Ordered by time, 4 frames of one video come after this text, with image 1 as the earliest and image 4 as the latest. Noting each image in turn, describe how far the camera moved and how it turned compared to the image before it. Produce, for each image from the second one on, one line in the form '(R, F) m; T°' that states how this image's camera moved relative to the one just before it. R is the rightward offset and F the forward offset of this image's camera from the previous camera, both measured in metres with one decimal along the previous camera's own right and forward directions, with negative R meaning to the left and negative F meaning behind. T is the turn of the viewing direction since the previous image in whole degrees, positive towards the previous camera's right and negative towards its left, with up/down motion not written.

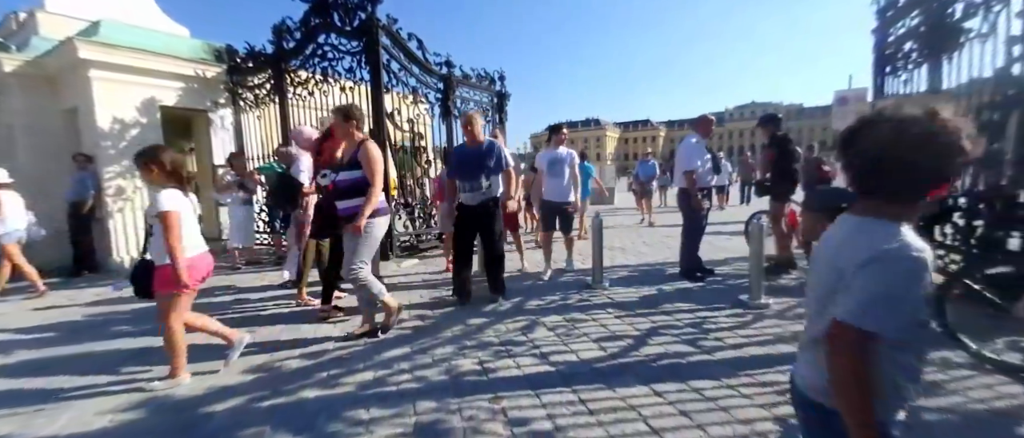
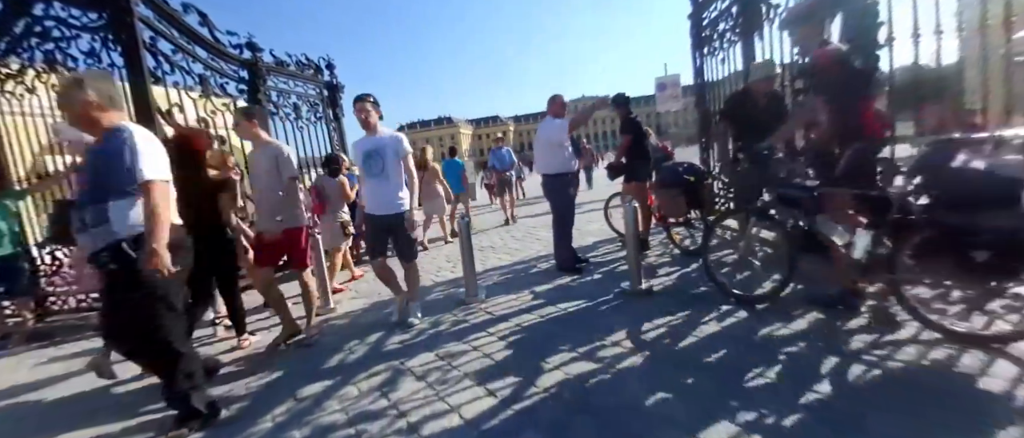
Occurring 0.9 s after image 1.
(+0.2, +0.8) m; +18°
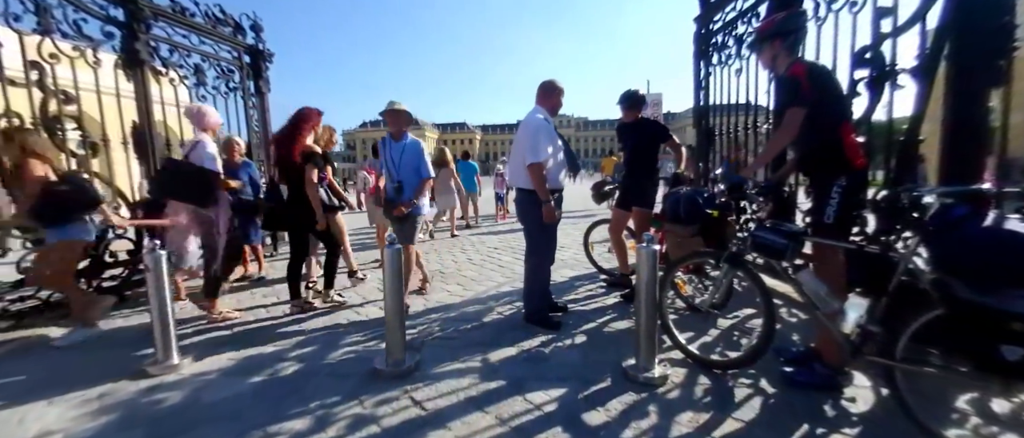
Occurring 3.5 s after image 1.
(0.0, +1.3) m; +5°
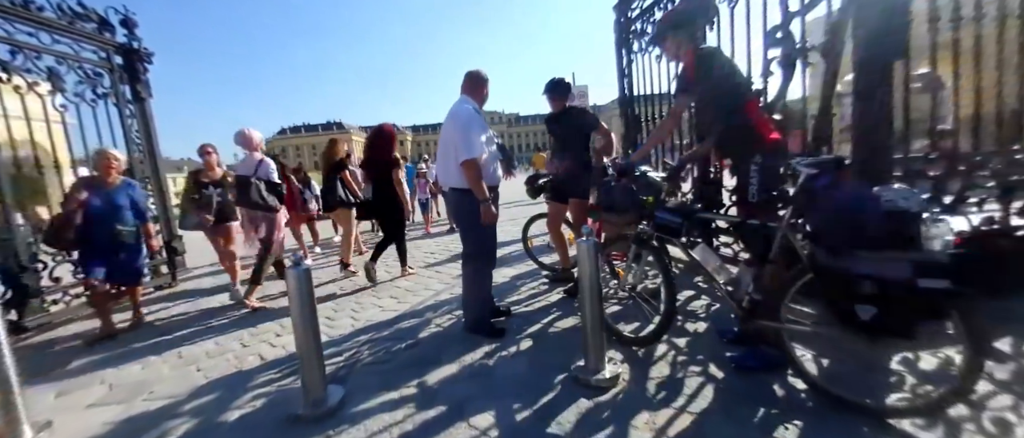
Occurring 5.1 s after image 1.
(+0.1, +0.3) m; +8°
